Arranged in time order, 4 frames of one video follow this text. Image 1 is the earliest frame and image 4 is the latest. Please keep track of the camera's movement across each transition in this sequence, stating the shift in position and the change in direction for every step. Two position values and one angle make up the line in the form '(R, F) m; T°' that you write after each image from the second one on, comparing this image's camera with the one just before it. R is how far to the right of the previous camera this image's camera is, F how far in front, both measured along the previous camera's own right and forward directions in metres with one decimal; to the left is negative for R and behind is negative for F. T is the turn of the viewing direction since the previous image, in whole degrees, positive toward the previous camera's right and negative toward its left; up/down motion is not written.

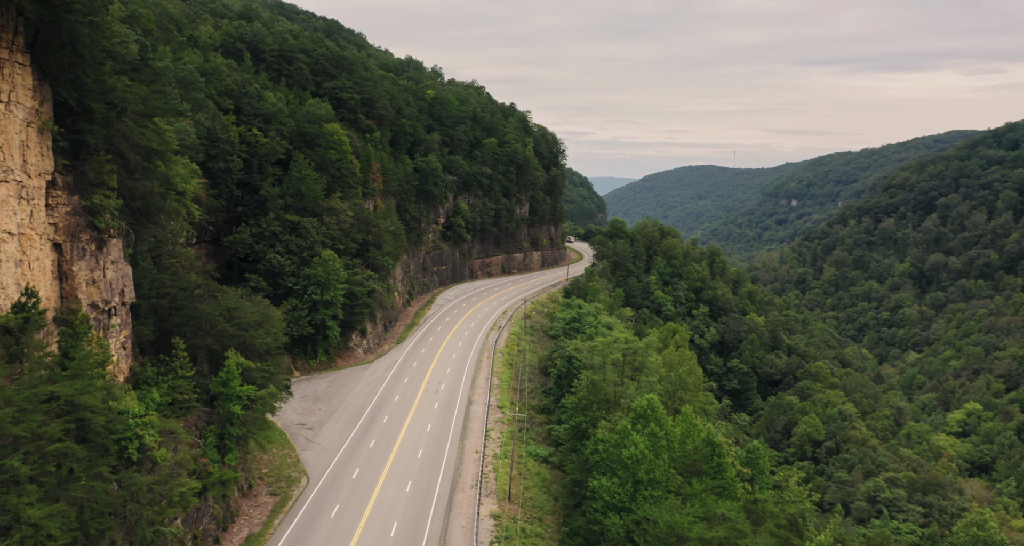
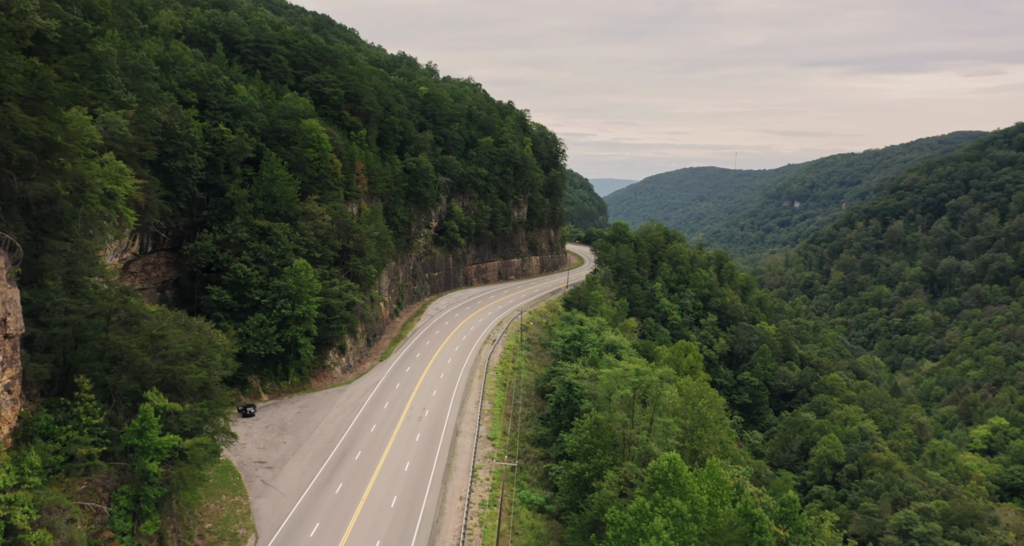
(+0.5, +6.0) m; 0°
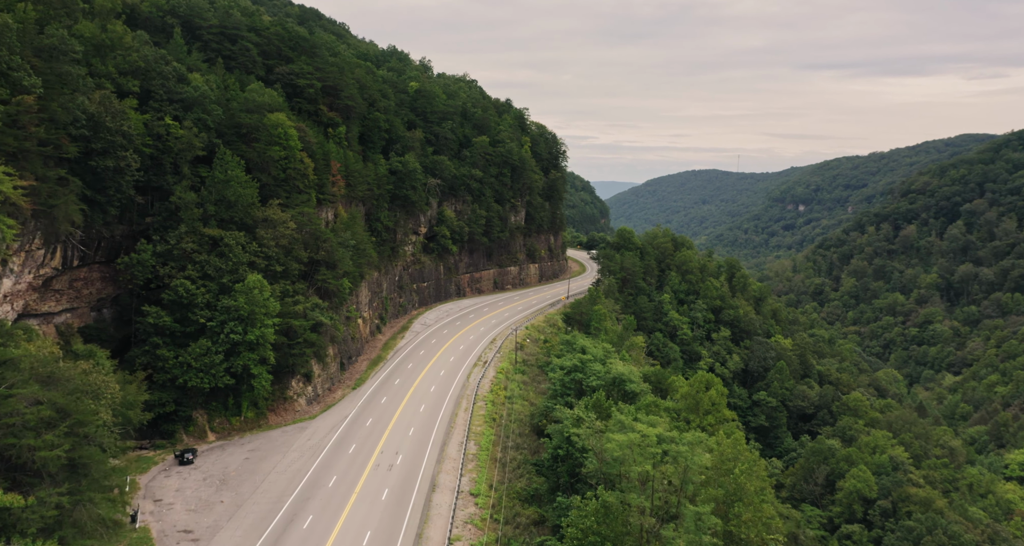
(+0.7, +7.7) m; 0°
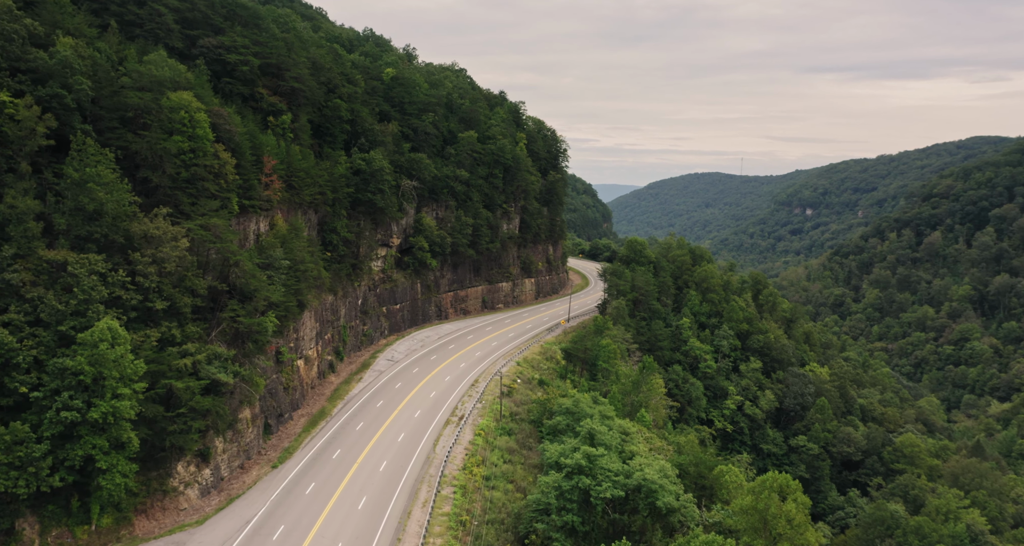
(+1.2, +14.5) m; 0°
